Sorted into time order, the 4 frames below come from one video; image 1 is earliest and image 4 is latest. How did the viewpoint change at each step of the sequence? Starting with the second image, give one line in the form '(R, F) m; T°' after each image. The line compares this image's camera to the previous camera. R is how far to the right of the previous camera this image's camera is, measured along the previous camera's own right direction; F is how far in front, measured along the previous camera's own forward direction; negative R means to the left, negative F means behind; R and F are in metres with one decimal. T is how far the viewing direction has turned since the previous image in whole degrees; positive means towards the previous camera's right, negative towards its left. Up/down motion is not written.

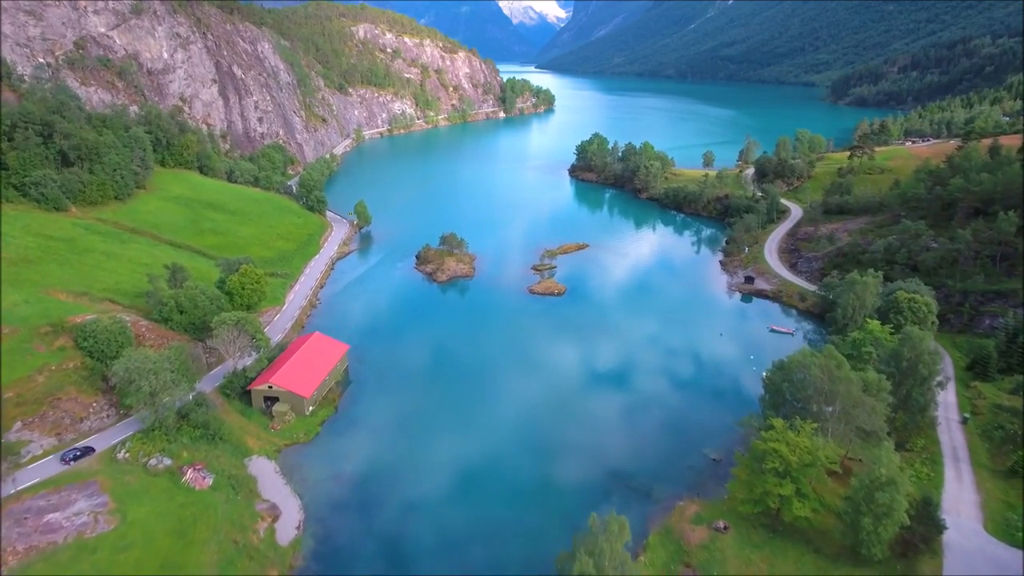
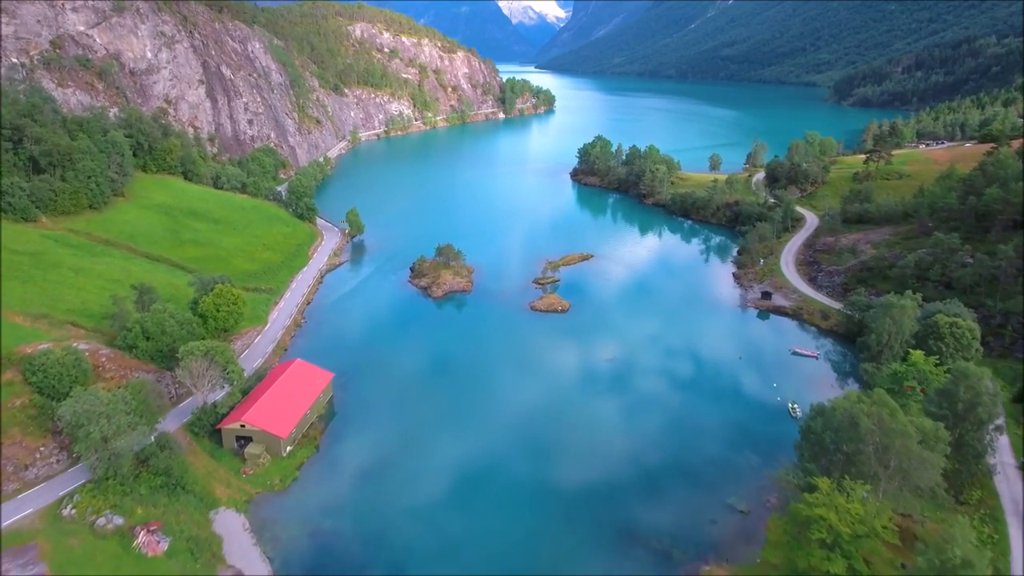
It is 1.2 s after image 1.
(-0.1, +3.8) m; 0°
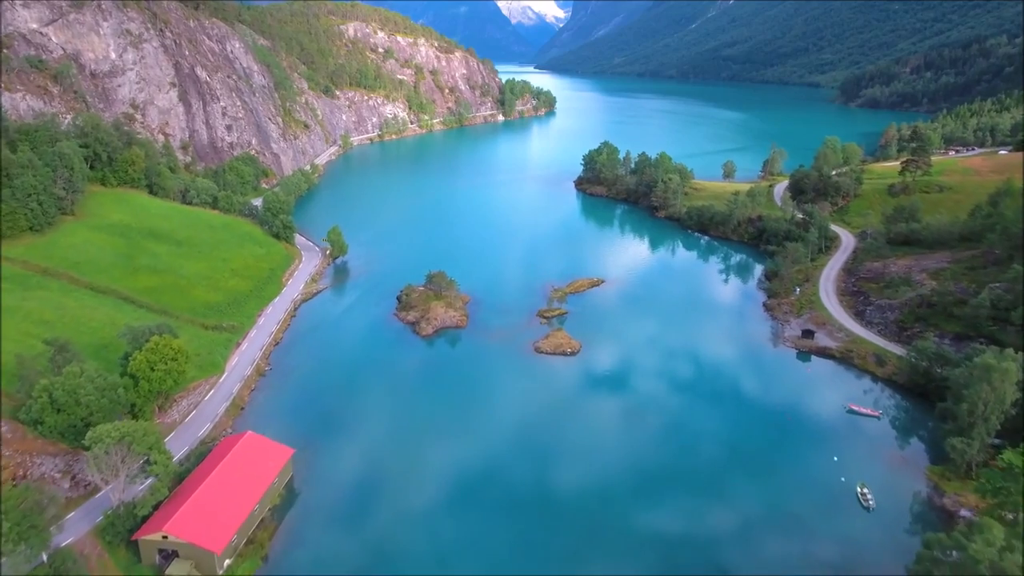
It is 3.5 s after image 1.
(-0.1, +7.5) m; 0°
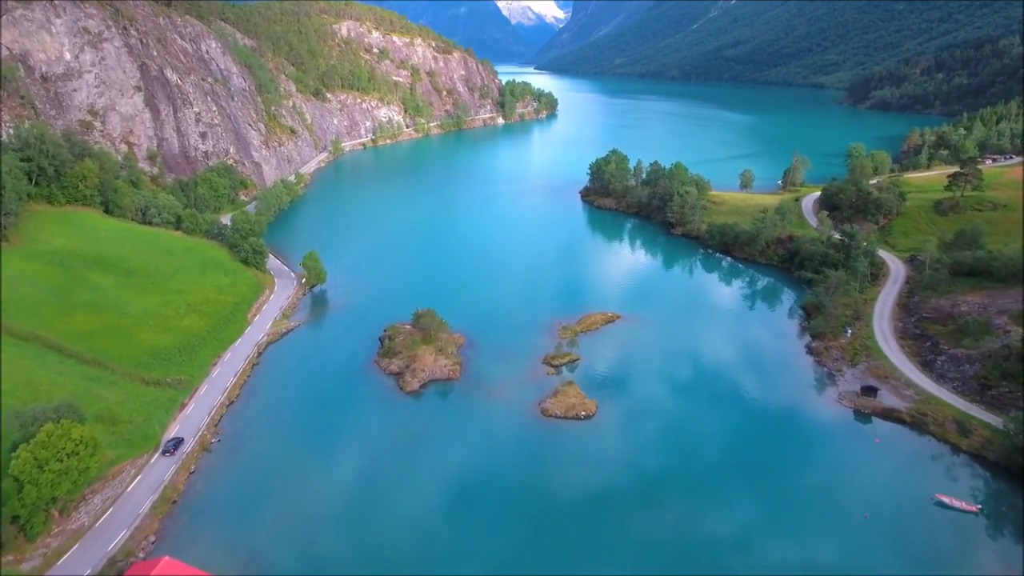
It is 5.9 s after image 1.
(-0.1, +7.8) m; 0°
